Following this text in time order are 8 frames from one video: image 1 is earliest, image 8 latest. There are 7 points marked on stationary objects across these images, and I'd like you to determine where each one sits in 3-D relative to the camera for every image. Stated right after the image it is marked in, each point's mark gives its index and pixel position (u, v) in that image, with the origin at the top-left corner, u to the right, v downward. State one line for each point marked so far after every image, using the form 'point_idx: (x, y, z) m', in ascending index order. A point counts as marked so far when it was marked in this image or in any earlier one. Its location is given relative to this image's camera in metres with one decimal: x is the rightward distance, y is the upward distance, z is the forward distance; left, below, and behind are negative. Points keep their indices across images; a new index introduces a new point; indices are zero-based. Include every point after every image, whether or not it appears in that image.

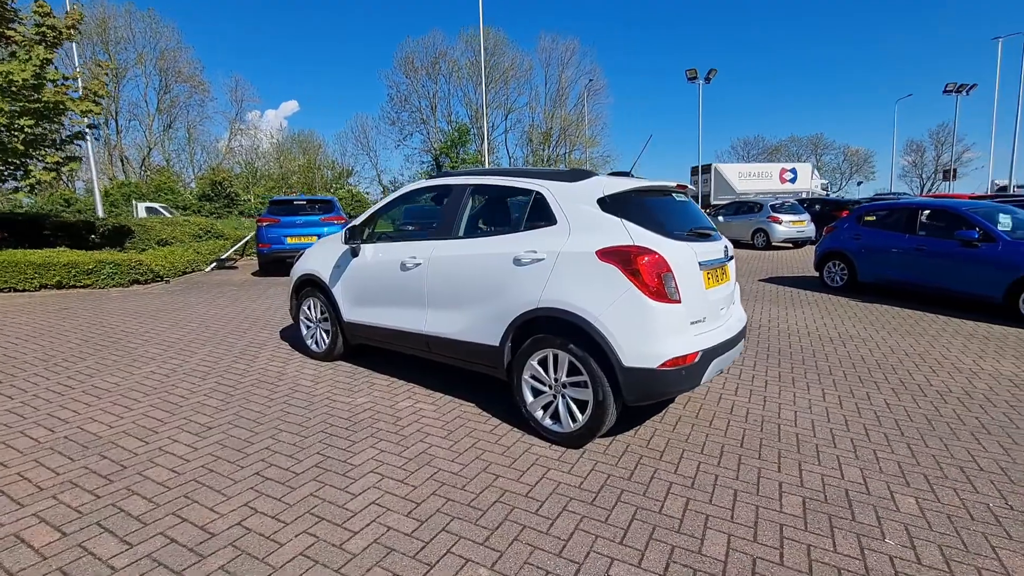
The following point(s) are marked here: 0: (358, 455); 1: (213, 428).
0: (-1.0, -1.1, +3.2) m
1: (-2.1, -1.0, +3.6) m
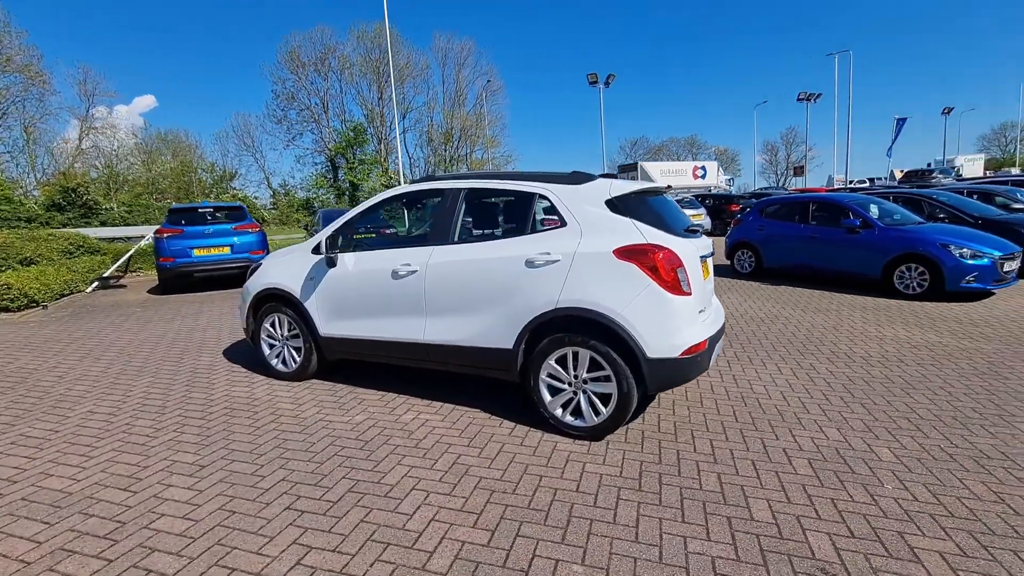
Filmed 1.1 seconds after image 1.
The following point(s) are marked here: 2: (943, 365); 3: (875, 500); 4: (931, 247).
0: (-0.7, -1.2, +3.1) m
1: (-1.9, -1.1, +3.2) m
2: (+4.4, -0.8, +5.1) m
3: (+2.1, -1.2, +2.8) m
4: (+6.4, +0.6, +7.7) m
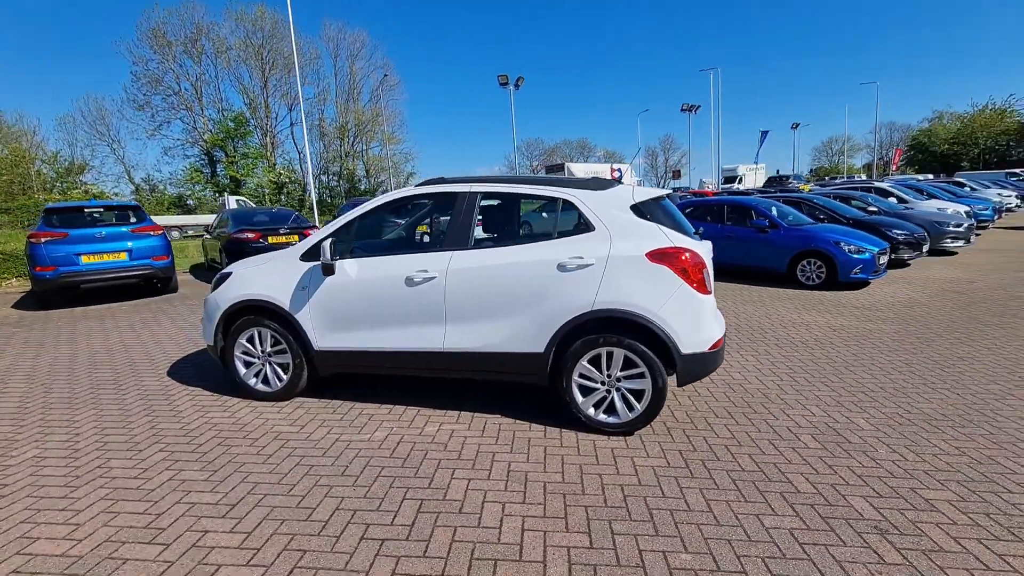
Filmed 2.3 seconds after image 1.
0: (-0.3, -1.2, +3.0) m
1: (-1.5, -1.2, +2.8) m
2: (+4.2, -0.7, +6.0) m
3: (+2.5, -1.2, +3.3) m
4: (+5.6, +0.8, +9.0) m
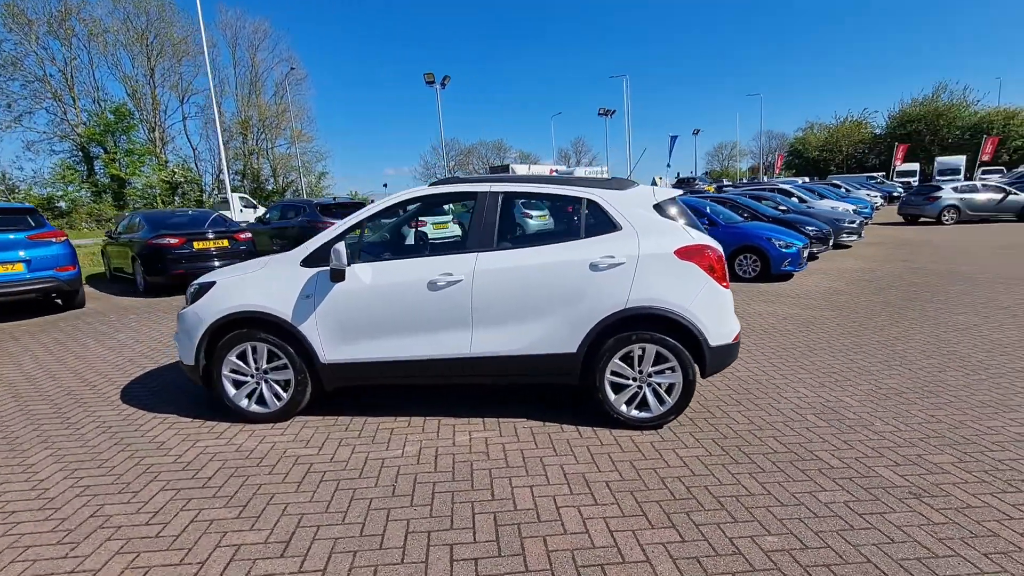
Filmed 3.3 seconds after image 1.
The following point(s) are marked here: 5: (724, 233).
0: (0.0, -1.2, +2.9) m
1: (-1.1, -1.3, +2.5) m
2: (+4.0, -0.6, +6.6) m
3: (+2.7, -1.1, +3.7) m
4: (+4.8, +0.9, +9.8) m
5: (+4.3, +1.1, +10.2) m
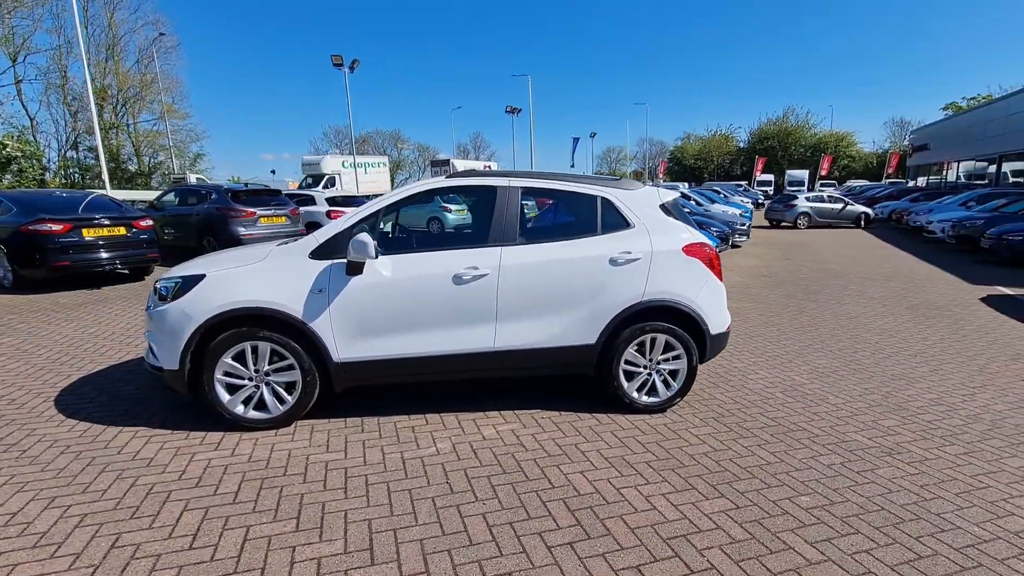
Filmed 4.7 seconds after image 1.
0: (+0.4, -1.2, +3.0) m
1: (-0.7, -1.3, +2.4) m
2: (+3.4, -0.5, +7.5) m
3: (+2.8, -1.0, +4.4) m
4: (+3.6, +1.1, +10.8) m
5: (+3.0, +1.3, +11.1) m
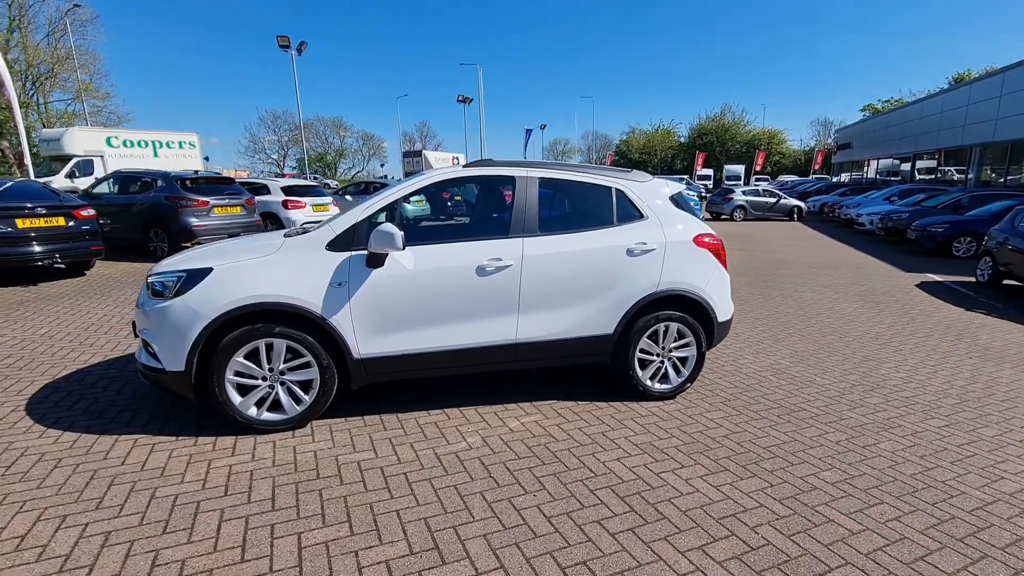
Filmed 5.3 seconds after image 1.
0: (+0.6, -1.1, +3.0) m
1: (-0.3, -1.2, +2.4) m
2: (+3.2, -0.3, +7.8) m
3: (+2.9, -0.9, +4.7) m
4: (+3.0, +1.3, +11.1) m
5: (+2.3, +1.5, +11.3) m
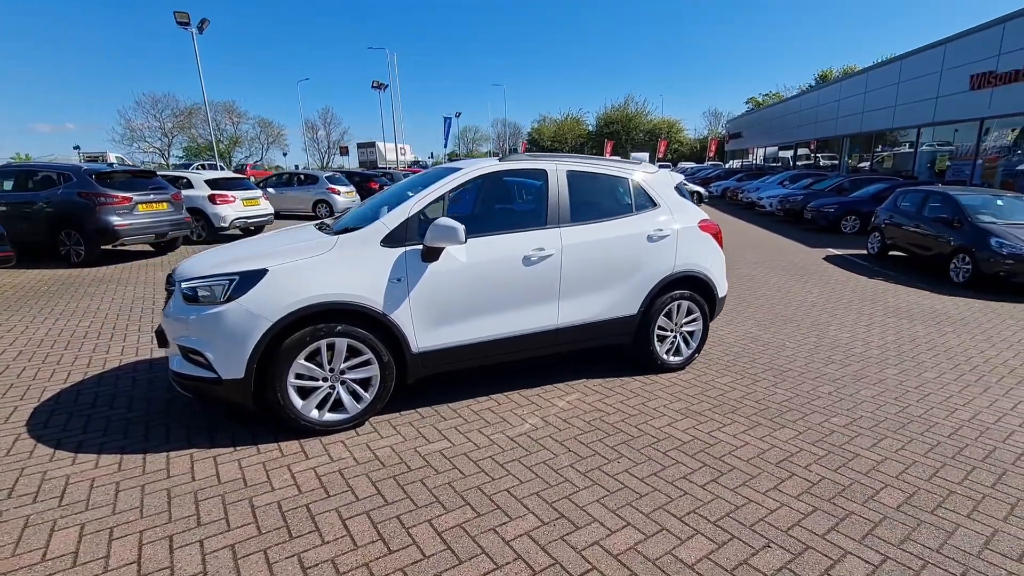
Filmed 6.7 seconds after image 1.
0: (+1.1, -1.0, +3.4) m
1: (+0.3, -1.2, +2.6) m
2: (+2.7, 0.0, +8.6) m
3: (+3.1, -0.7, +5.4) m
4: (+1.9, +1.7, +11.7) m
5: (+1.2, +1.8, +11.8) m
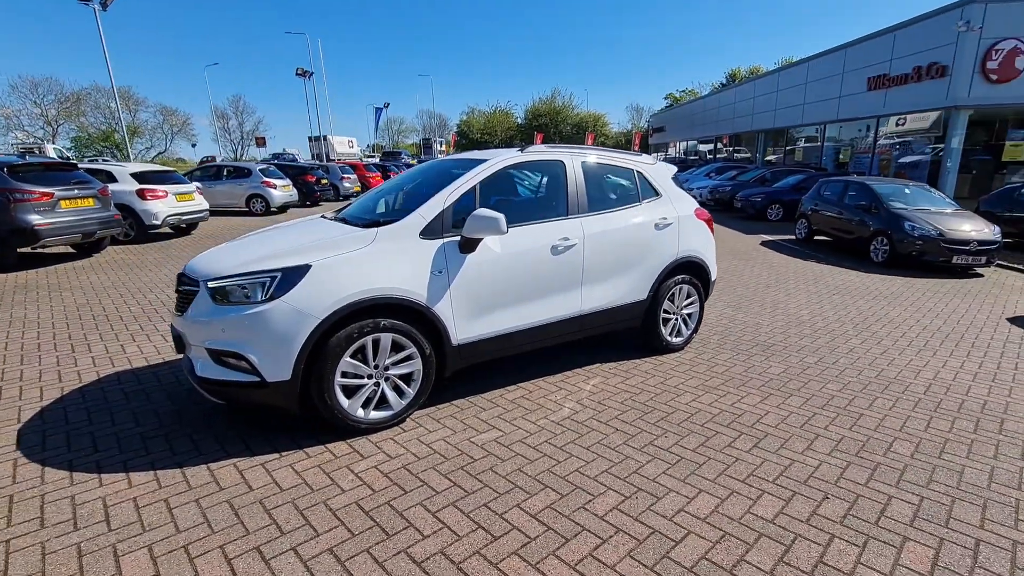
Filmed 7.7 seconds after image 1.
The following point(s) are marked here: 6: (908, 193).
0: (+1.4, -0.9, +3.7) m
1: (+0.7, -1.1, +2.7) m
2: (+2.2, +0.3, +9.0) m
3: (+3.0, -0.5, +5.9) m
4: (+0.9, +1.9, +11.9) m
5: (+0.2, +2.0, +11.9) m
6: (+8.4, +2.0, +10.6) m
